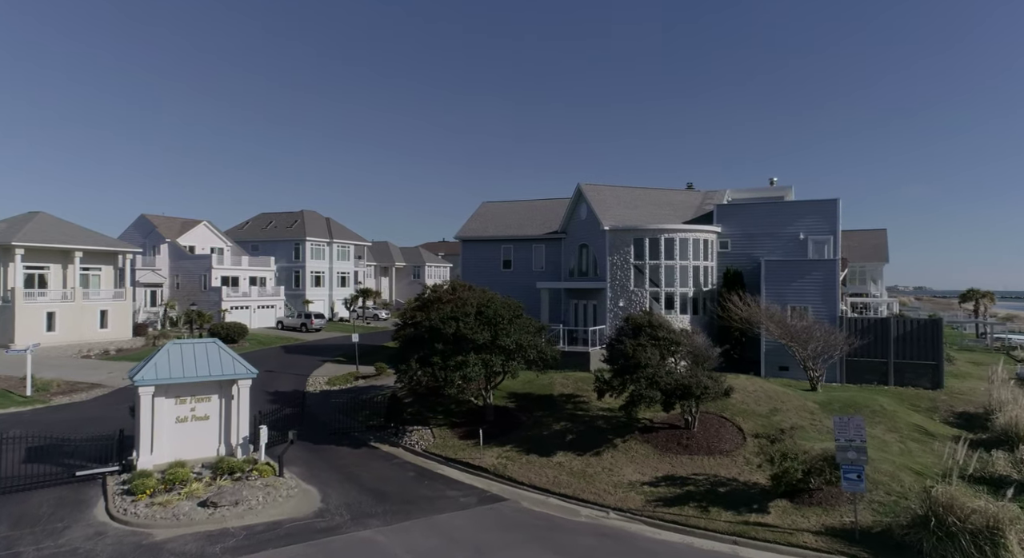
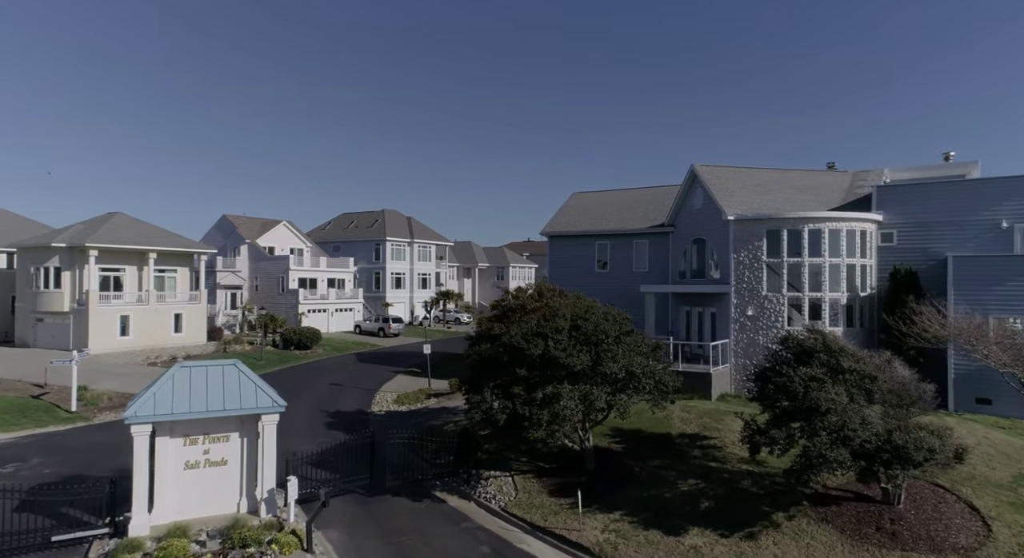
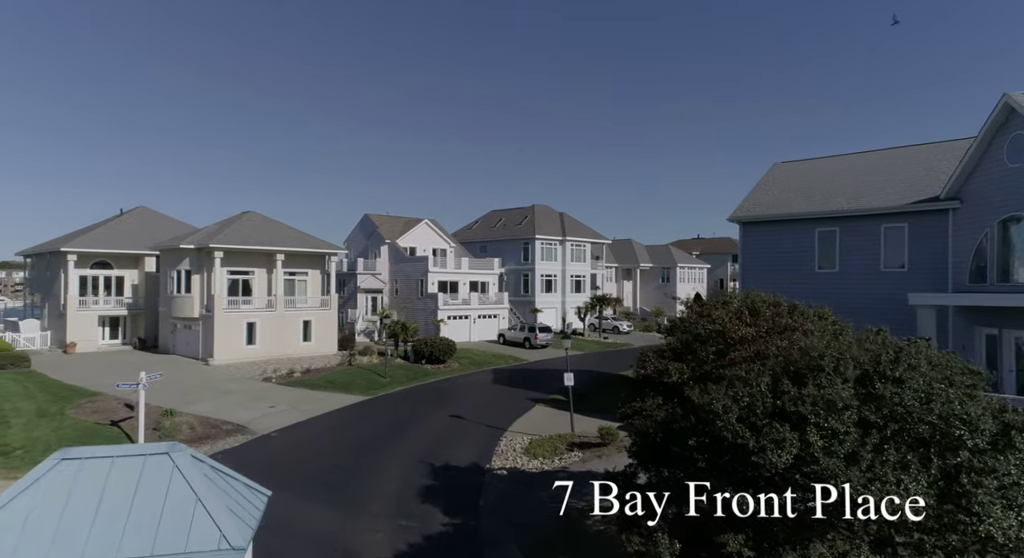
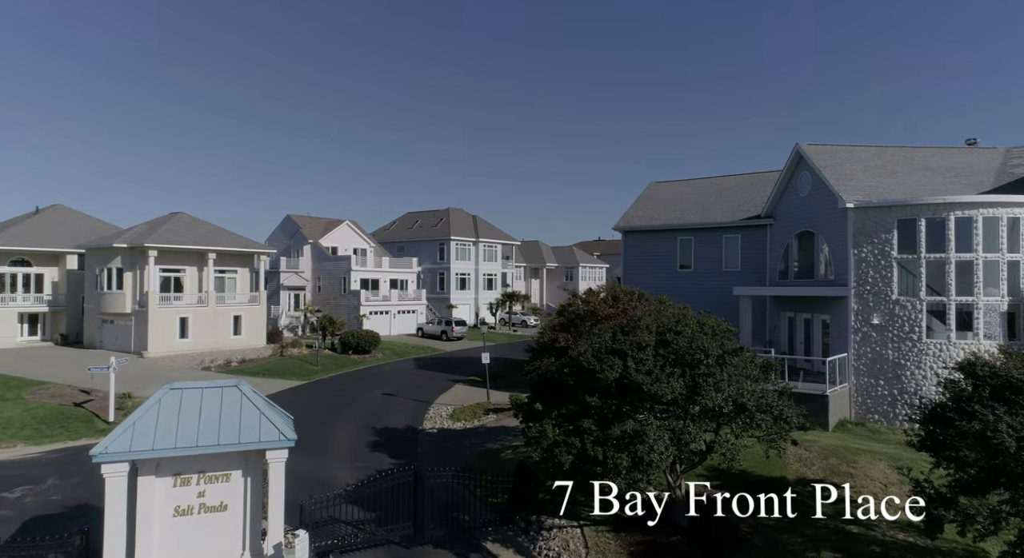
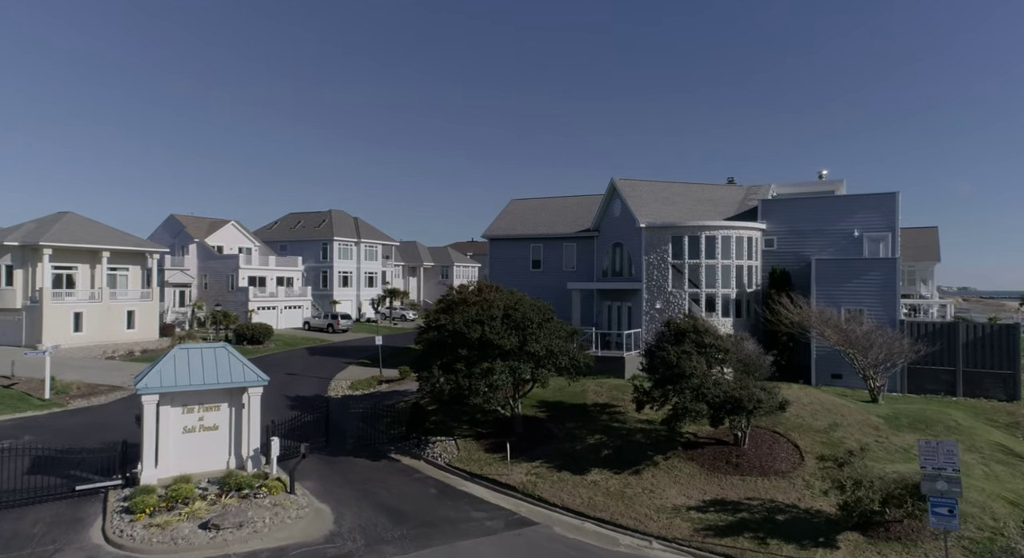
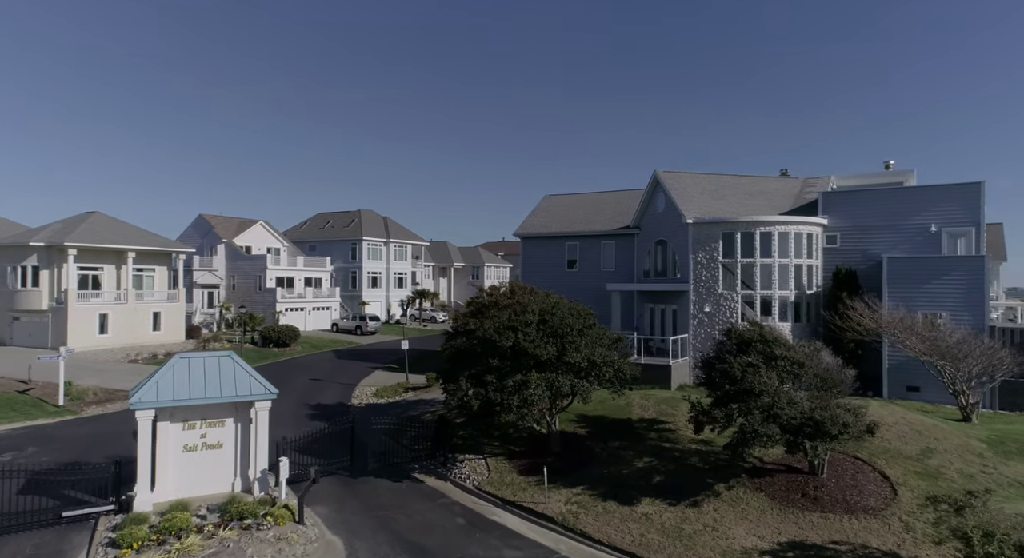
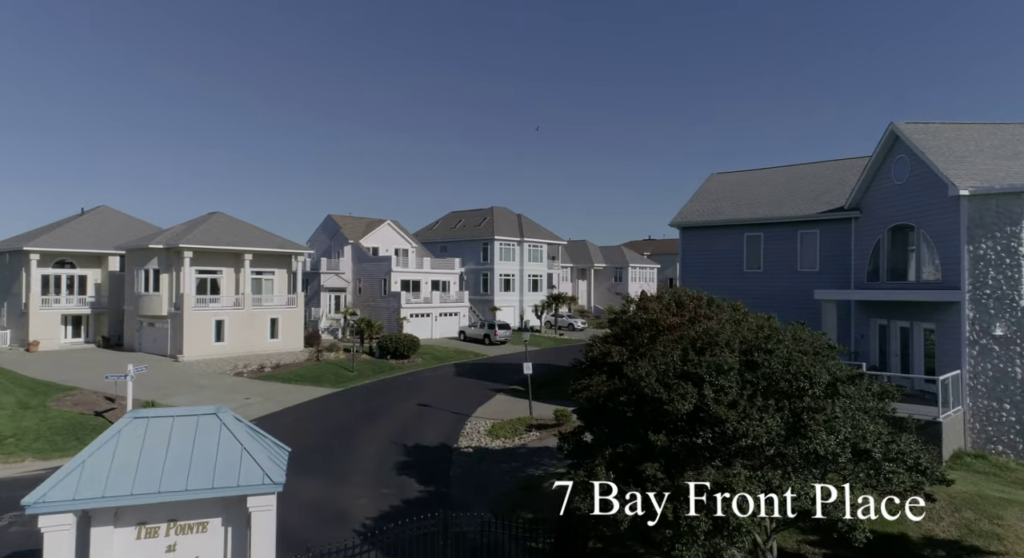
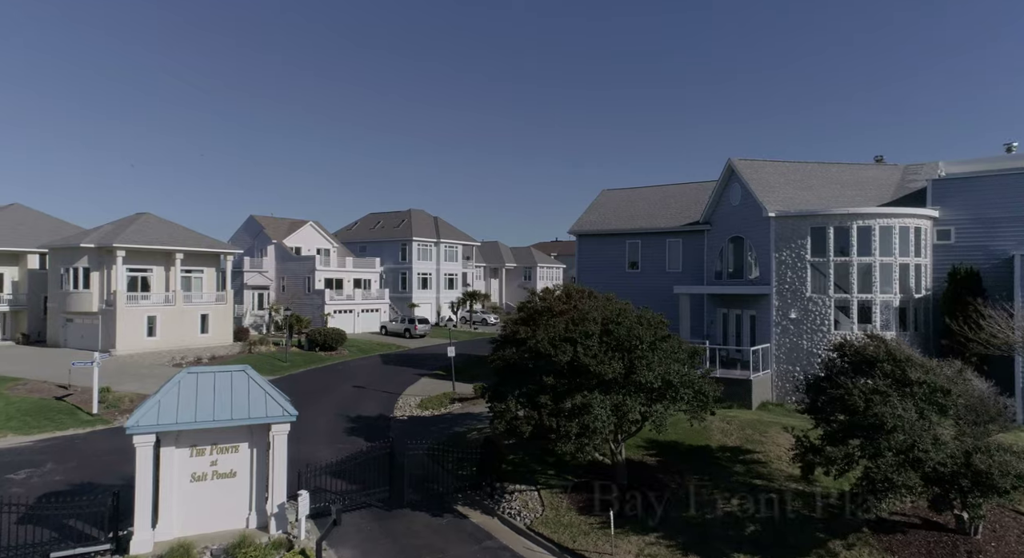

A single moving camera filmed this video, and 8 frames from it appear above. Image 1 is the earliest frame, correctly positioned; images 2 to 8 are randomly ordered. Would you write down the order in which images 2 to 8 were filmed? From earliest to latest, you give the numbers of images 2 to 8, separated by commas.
5, 6, 2, 8, 4, 7, 3
